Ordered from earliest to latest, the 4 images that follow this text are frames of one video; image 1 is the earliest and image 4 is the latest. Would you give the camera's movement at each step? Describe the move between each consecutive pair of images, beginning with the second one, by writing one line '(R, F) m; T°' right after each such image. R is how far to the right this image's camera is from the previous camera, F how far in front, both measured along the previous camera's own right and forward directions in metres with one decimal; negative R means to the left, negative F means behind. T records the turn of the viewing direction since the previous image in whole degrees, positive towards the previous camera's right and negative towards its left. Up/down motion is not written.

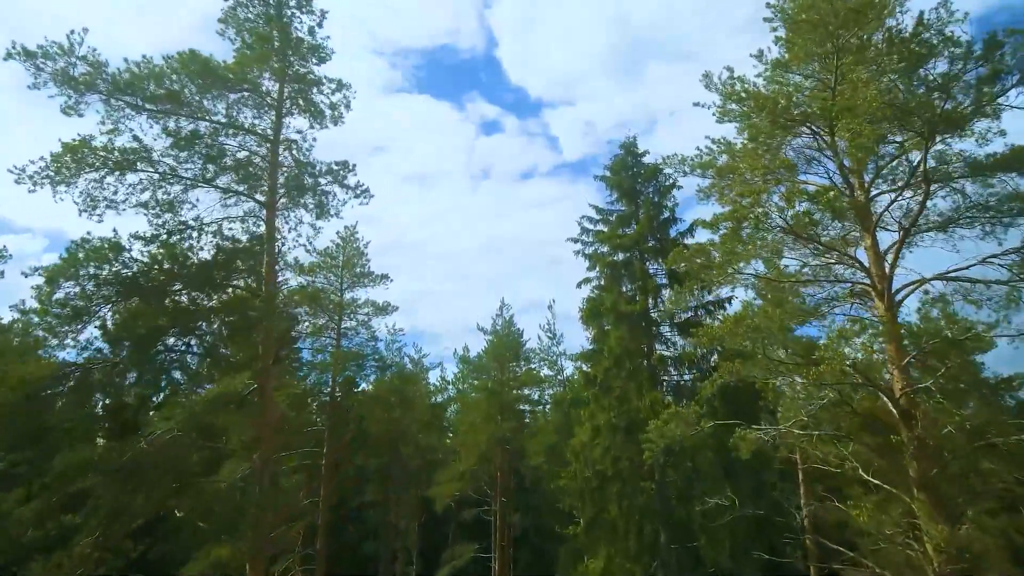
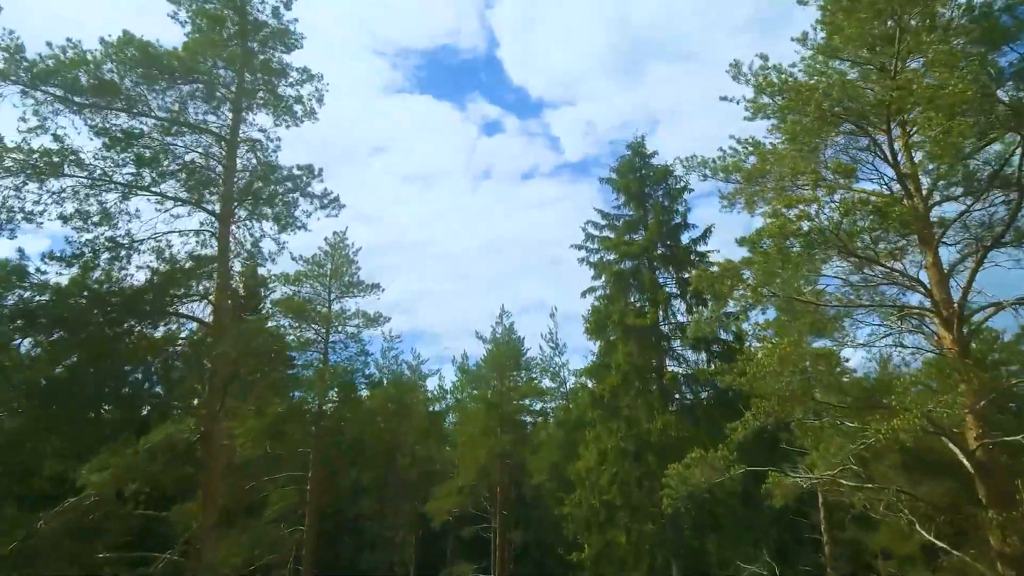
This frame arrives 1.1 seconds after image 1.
(+0.1, +2.1) m; 0°
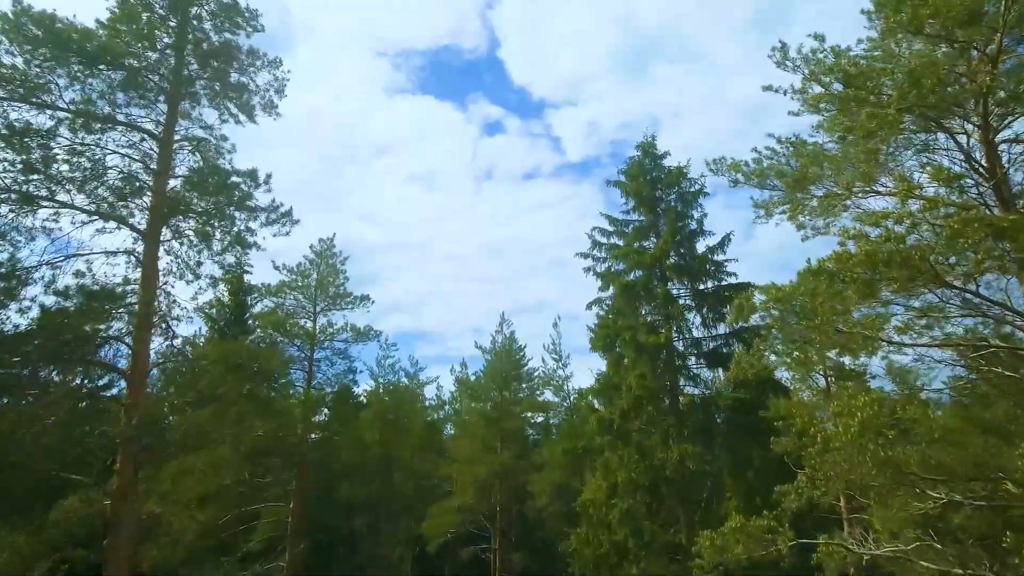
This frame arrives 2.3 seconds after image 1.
(0.0, +2.3) m; 0°
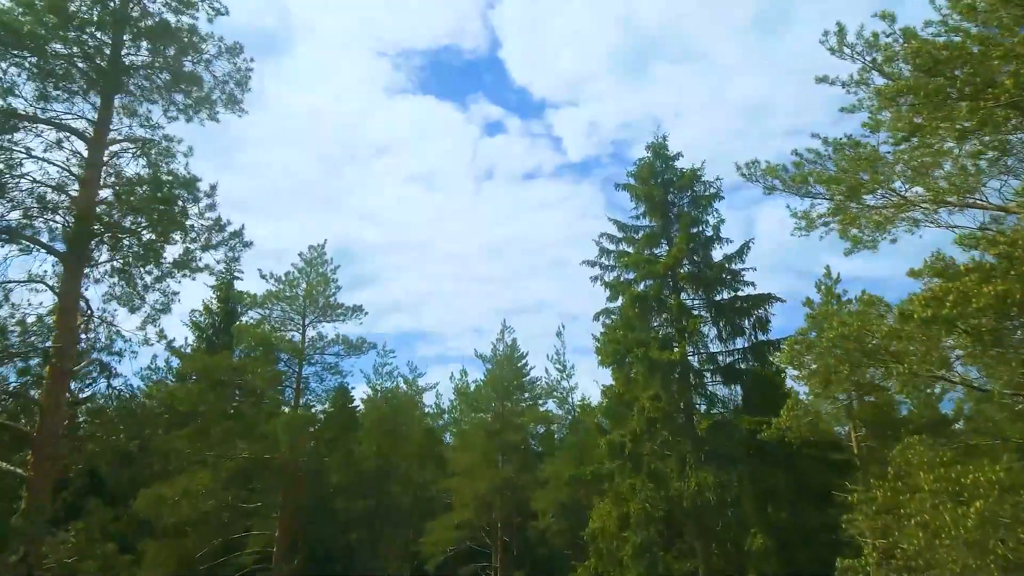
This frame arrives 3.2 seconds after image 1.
(-0.1, +1.8) m; 0°
